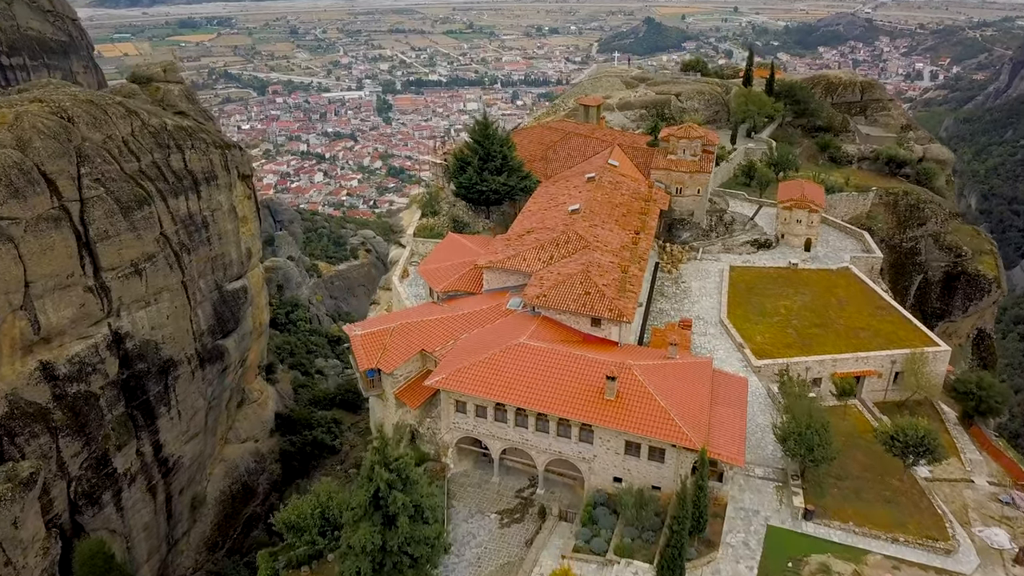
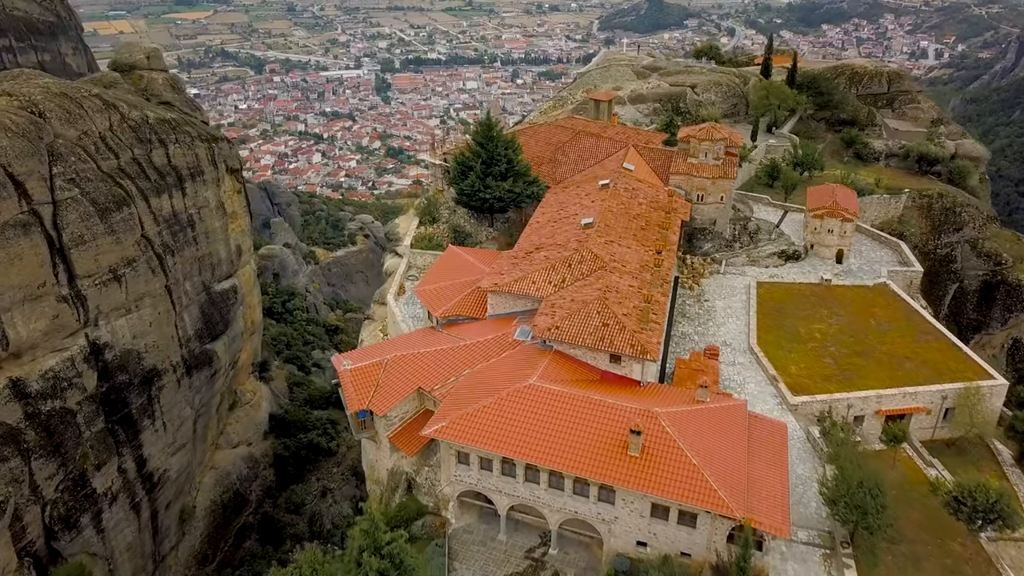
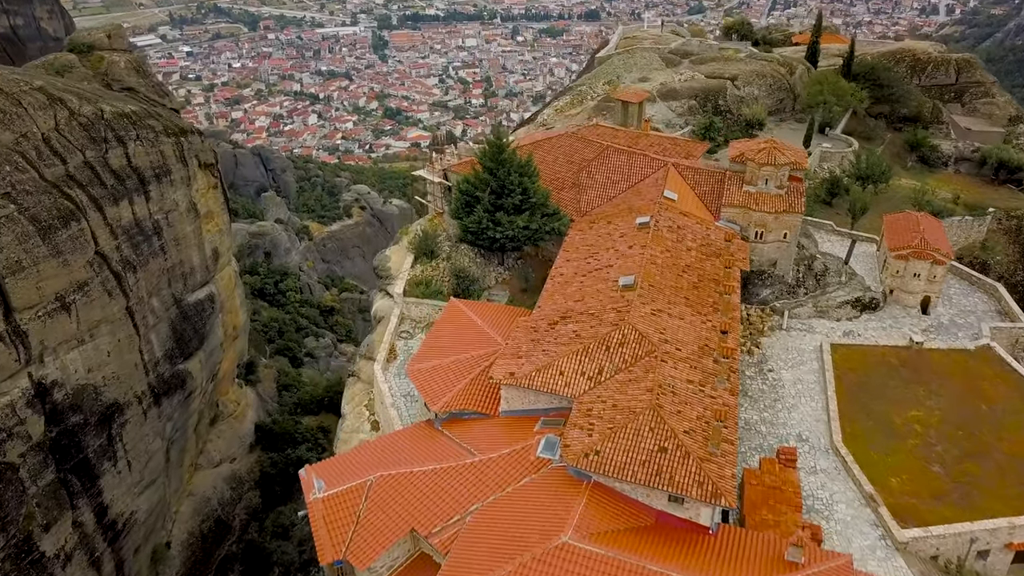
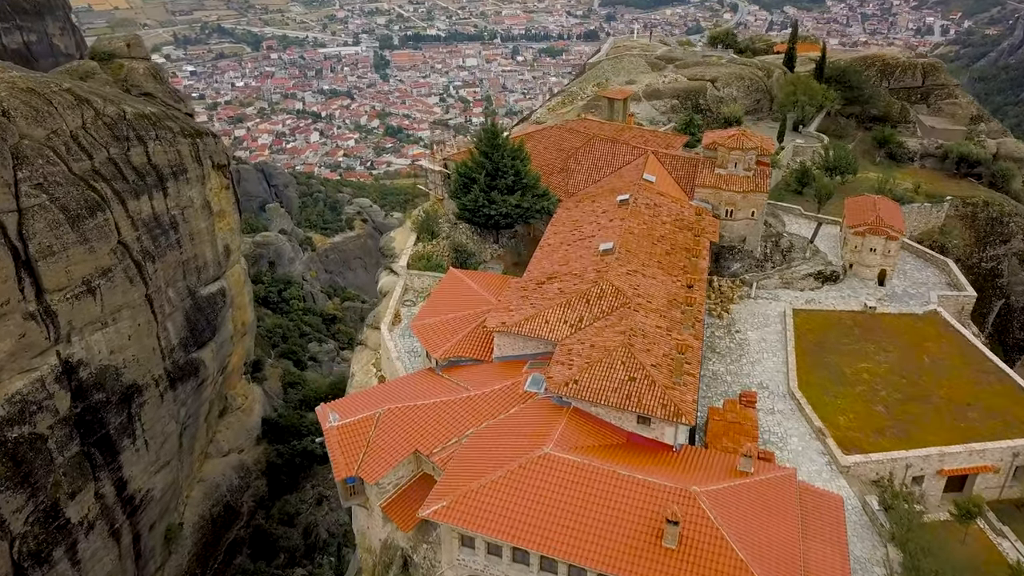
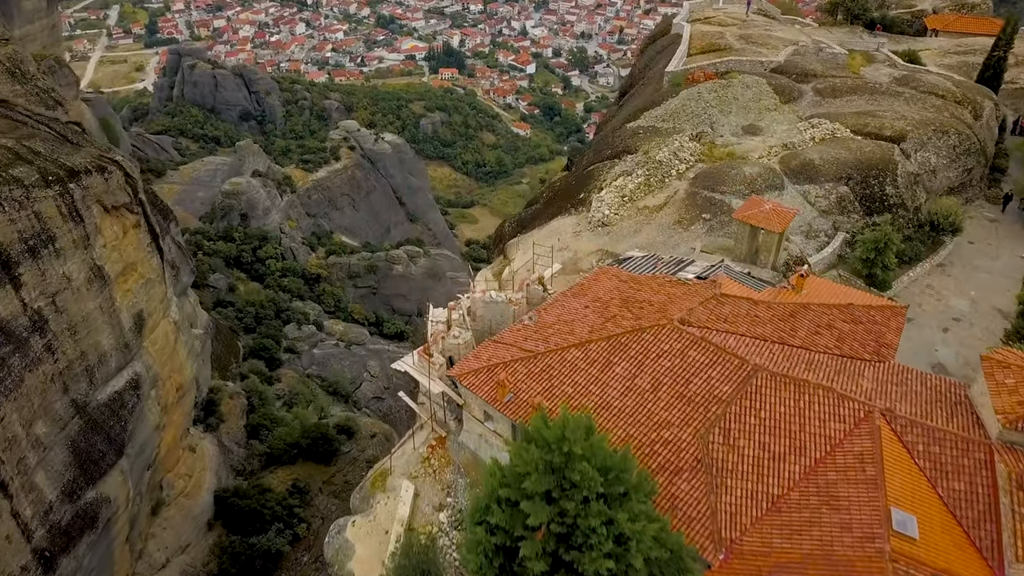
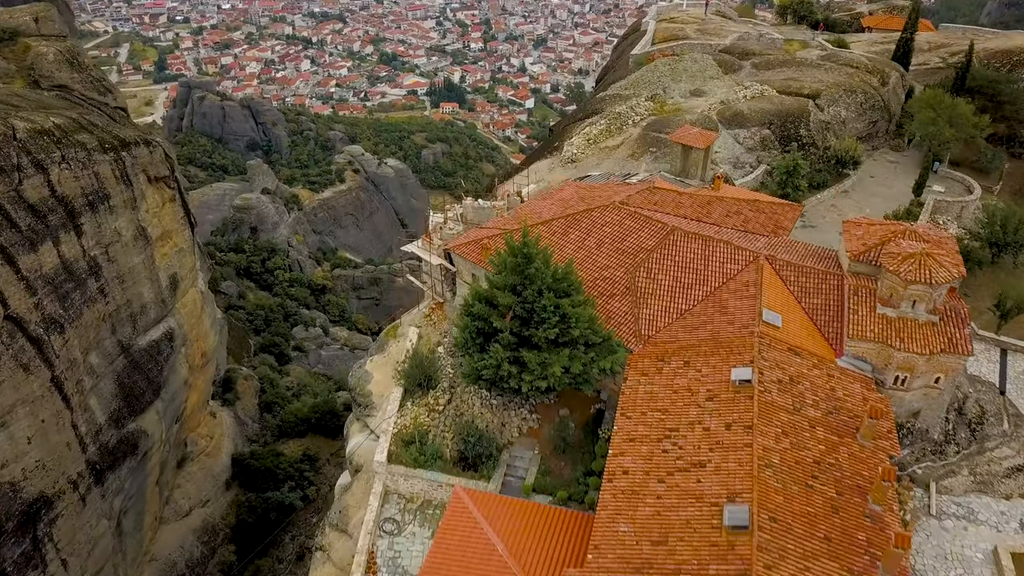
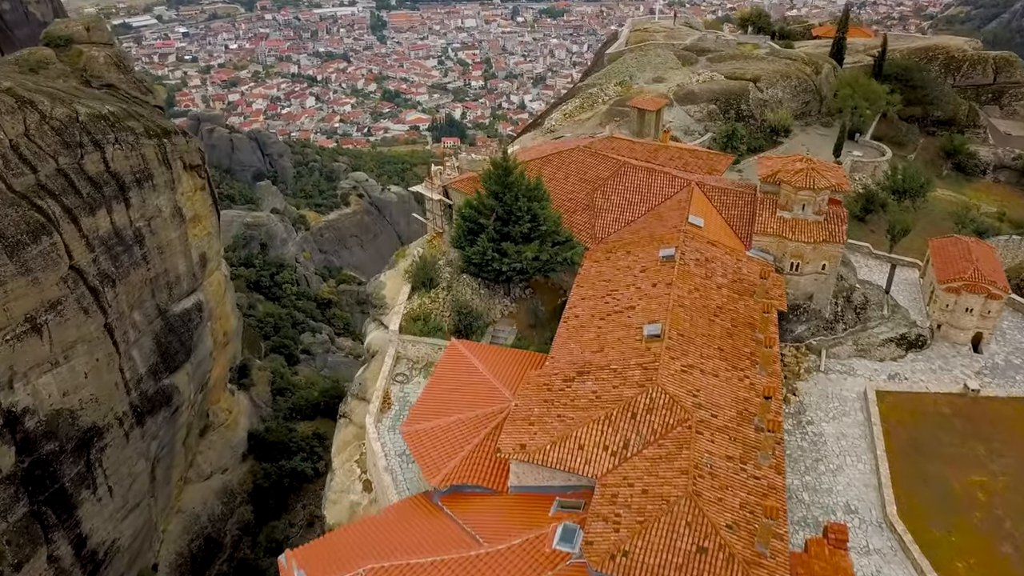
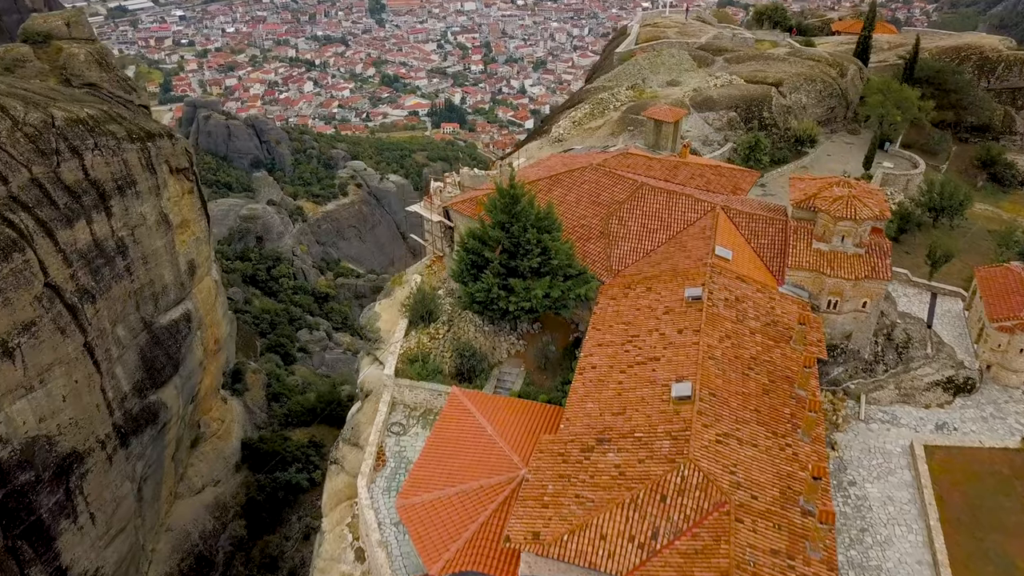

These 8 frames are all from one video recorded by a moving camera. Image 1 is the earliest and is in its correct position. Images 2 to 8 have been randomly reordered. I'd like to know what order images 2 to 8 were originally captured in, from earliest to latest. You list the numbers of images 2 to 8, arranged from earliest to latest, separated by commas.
2, 4, 3, 7, 8, 6, 5
